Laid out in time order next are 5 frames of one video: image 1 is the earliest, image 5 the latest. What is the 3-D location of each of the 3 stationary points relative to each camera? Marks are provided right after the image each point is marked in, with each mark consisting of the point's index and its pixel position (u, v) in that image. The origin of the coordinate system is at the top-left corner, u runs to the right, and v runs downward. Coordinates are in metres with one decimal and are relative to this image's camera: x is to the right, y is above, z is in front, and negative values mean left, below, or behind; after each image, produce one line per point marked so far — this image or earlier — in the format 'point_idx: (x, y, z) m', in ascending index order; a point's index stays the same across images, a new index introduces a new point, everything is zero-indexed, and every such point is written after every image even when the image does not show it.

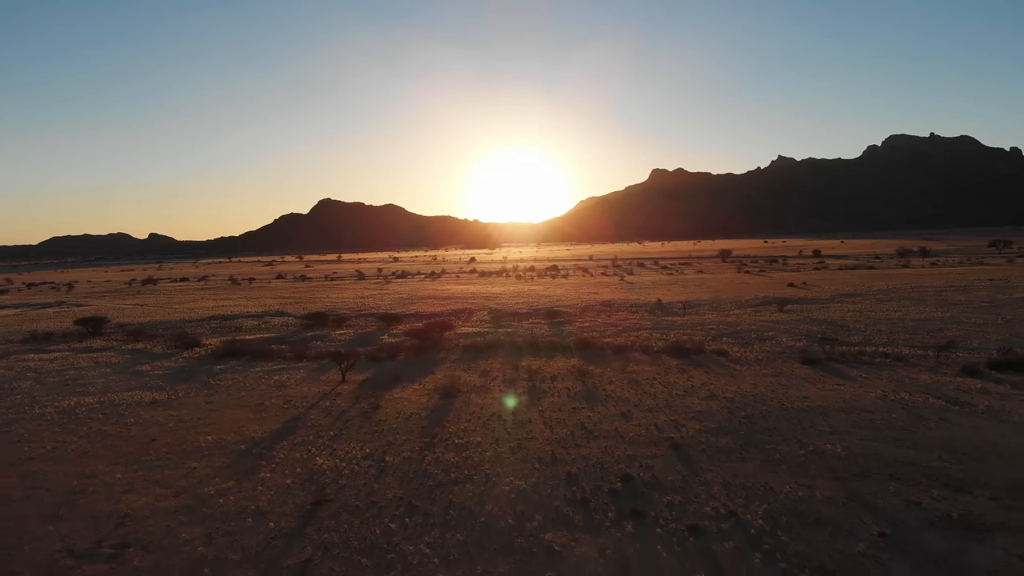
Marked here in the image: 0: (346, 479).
0: (-2.9, -3.4, +12.0) m
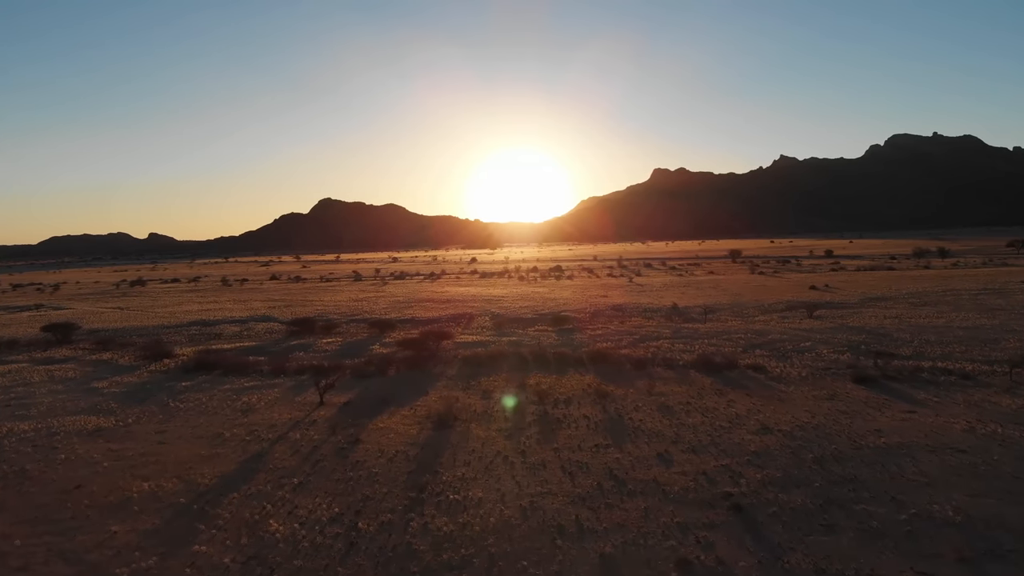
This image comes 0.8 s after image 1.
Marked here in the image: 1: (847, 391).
0: (-2.7, -3.6, +9.0) m
1: (+8.6, -2.7, +17.5) m
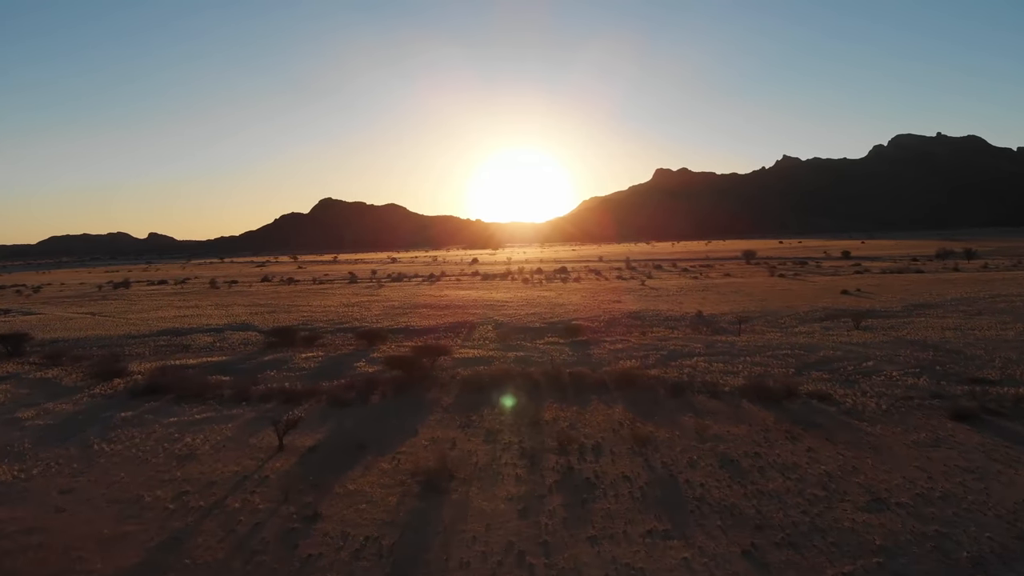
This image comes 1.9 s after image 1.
0: (-2.5, -3.8, +5.2) m
1: (+8.9, -2.9, +13.7) m
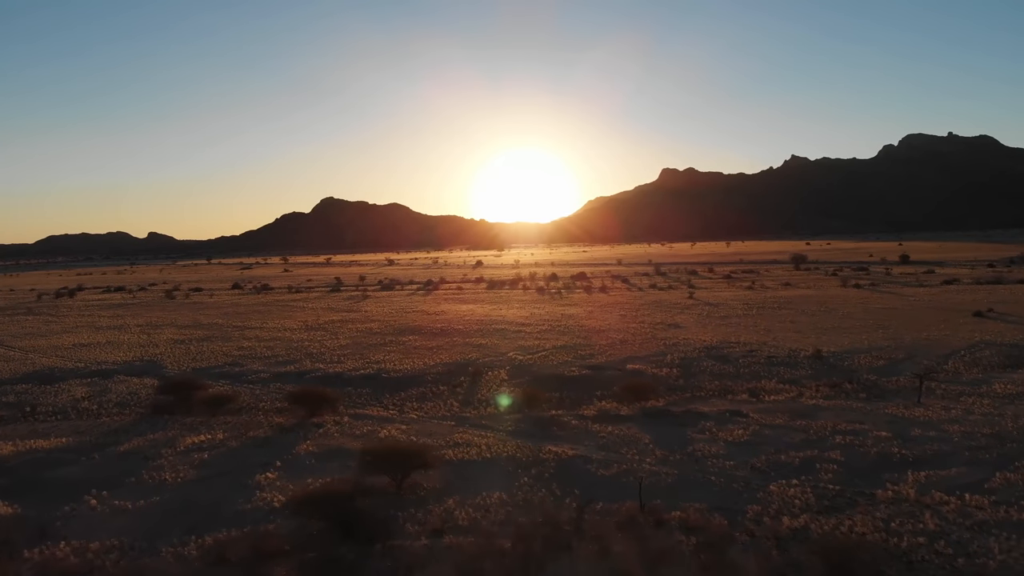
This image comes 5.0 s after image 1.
0: (-1.9, -4.7, -5.4) m
1: (+9.5, -3.8, +3.0) m
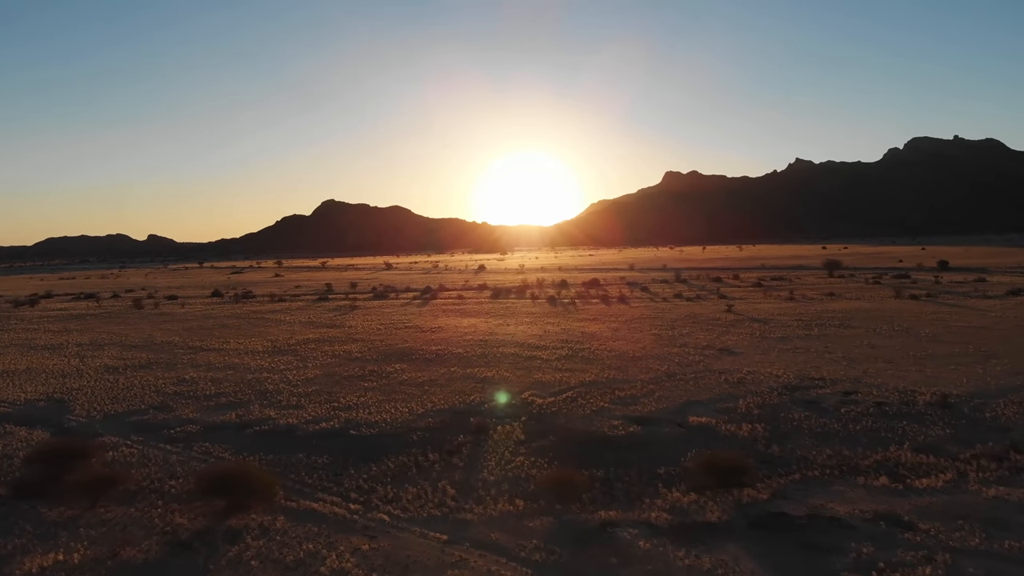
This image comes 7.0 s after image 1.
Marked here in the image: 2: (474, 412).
0: (-1.5, -5.1, -11.1) m
1: (+9.9, -4.3, -2.7) m
2: (-1.0, -3.0, +16.4) m
